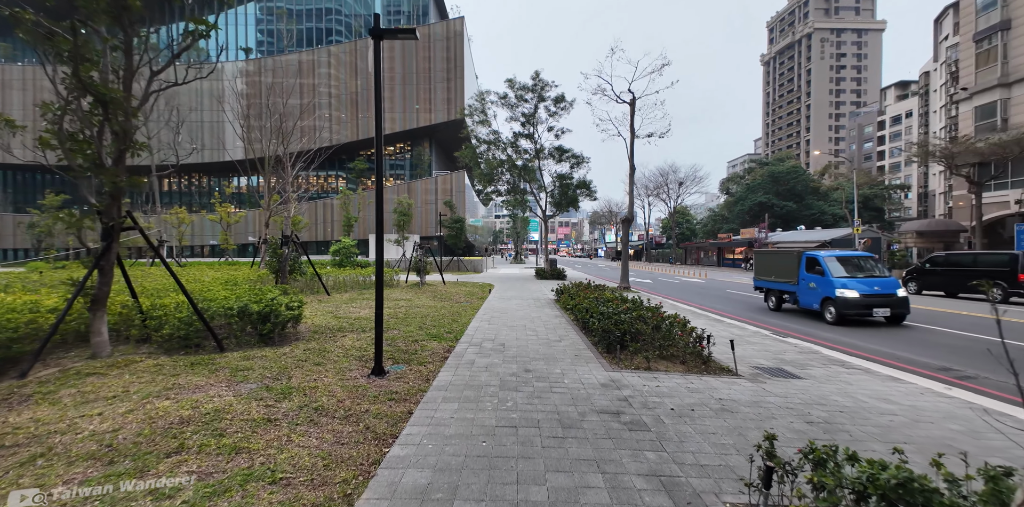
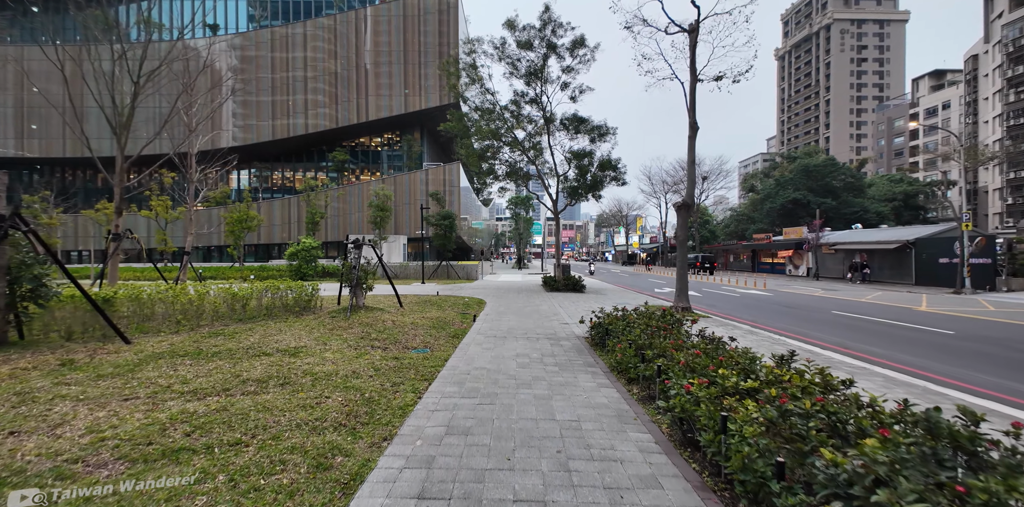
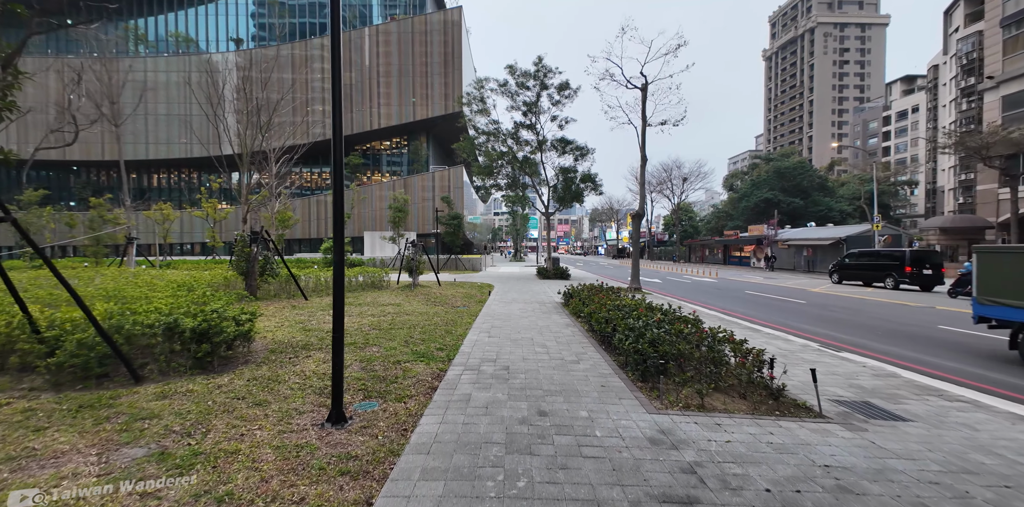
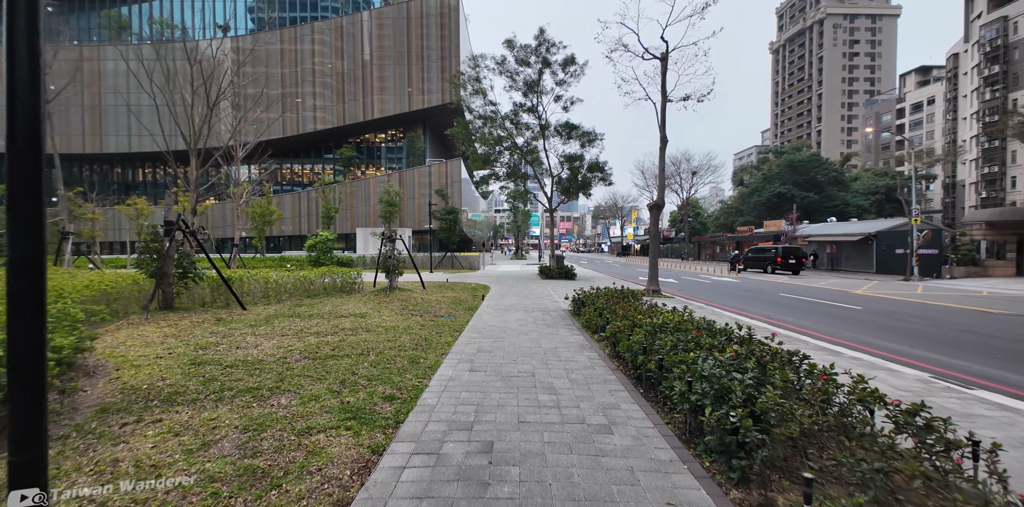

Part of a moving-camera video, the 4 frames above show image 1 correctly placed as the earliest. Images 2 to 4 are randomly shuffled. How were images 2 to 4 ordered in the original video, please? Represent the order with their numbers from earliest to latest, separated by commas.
3, 4, 2
